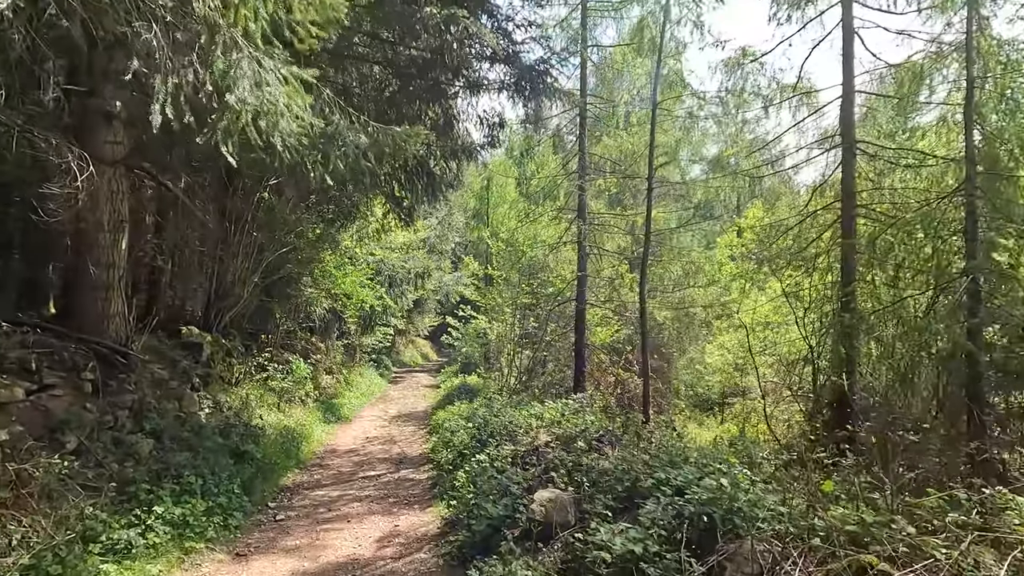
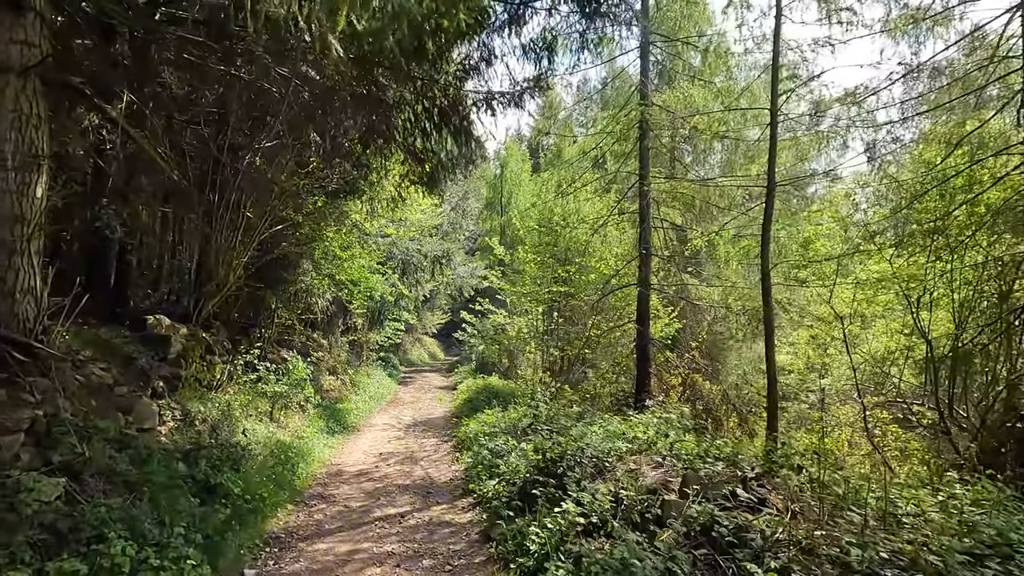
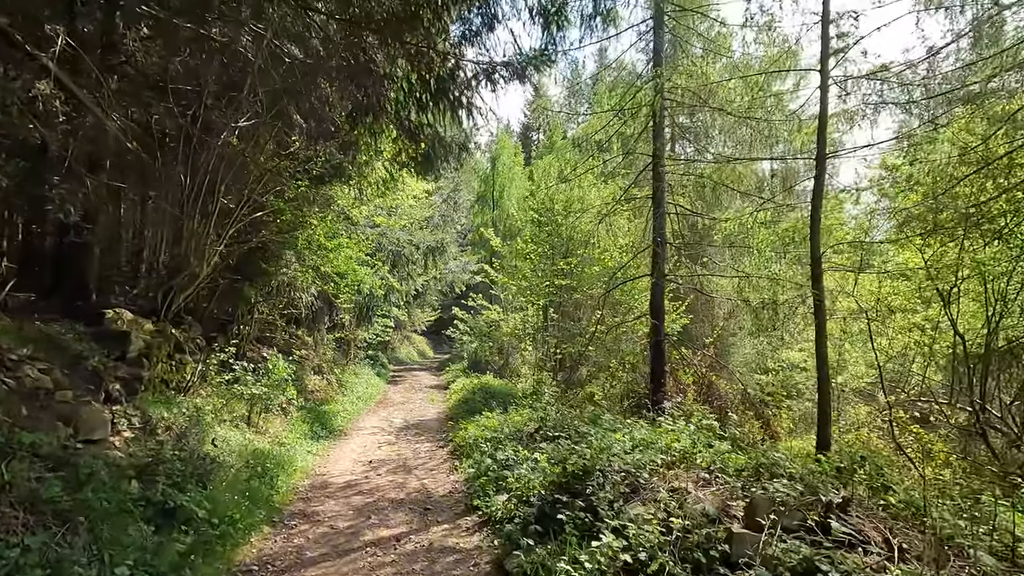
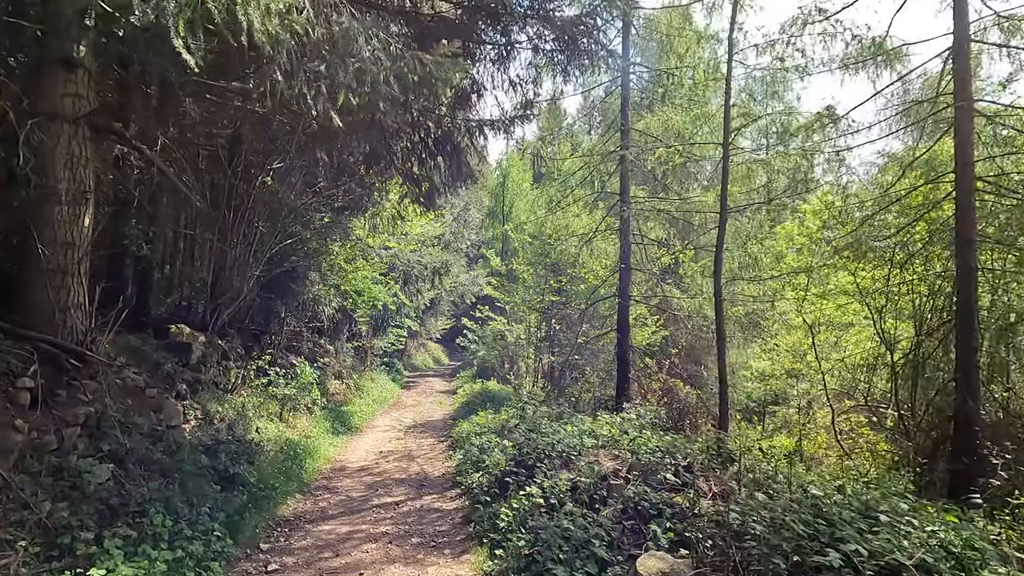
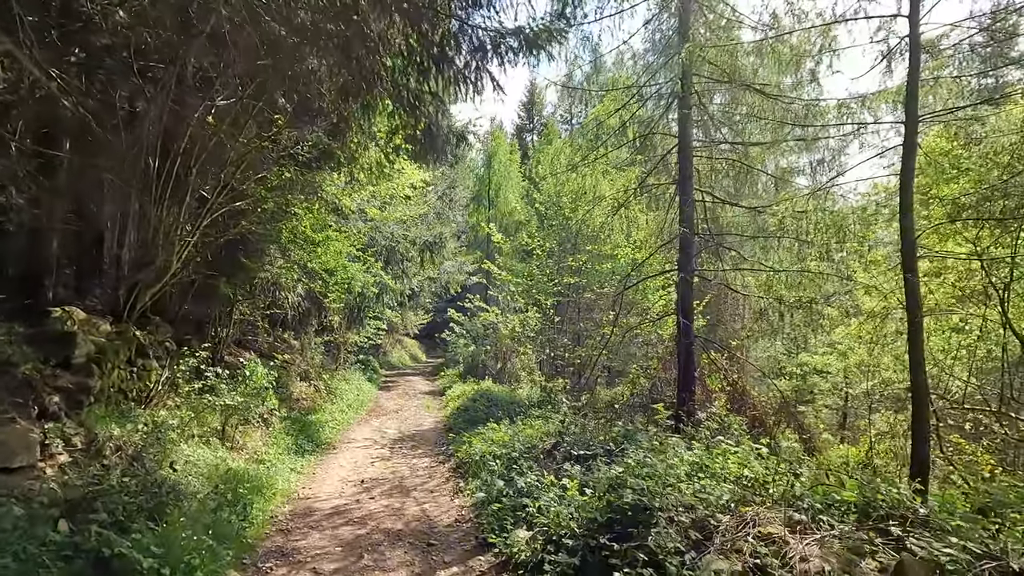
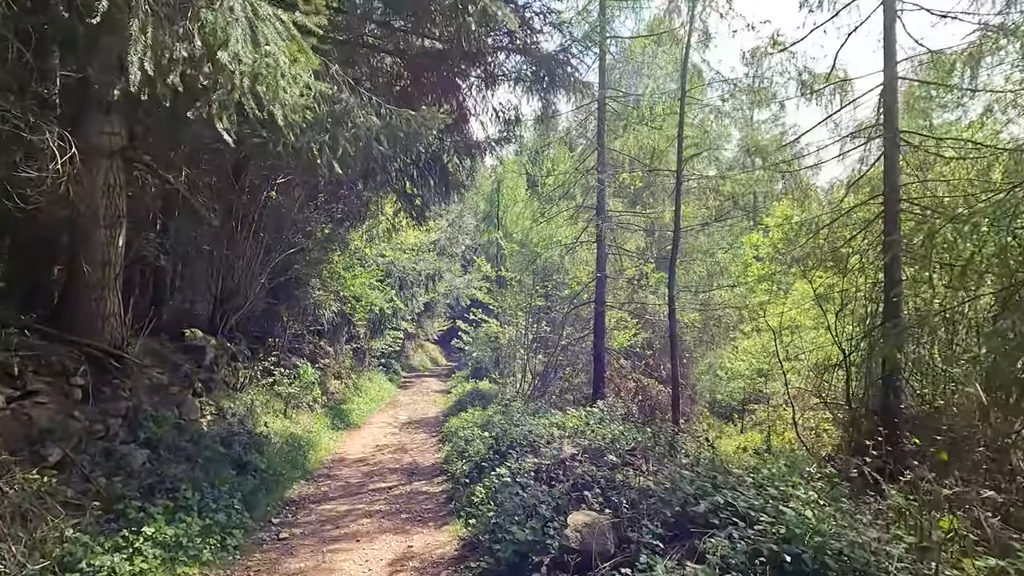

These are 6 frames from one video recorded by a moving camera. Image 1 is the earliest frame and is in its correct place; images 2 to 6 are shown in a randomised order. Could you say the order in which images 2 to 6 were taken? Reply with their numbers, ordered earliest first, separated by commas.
6, 4, 2, 3, 5
